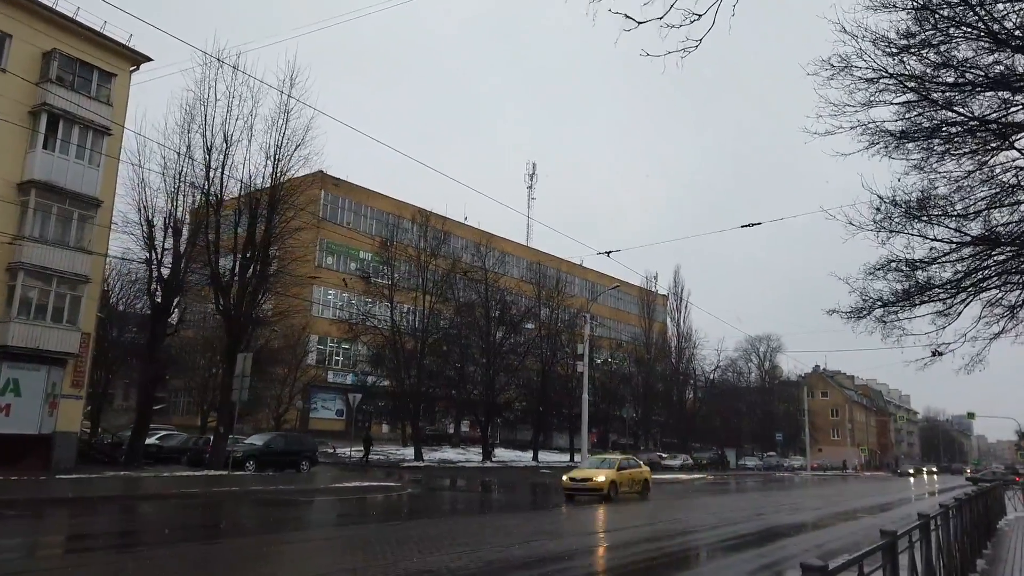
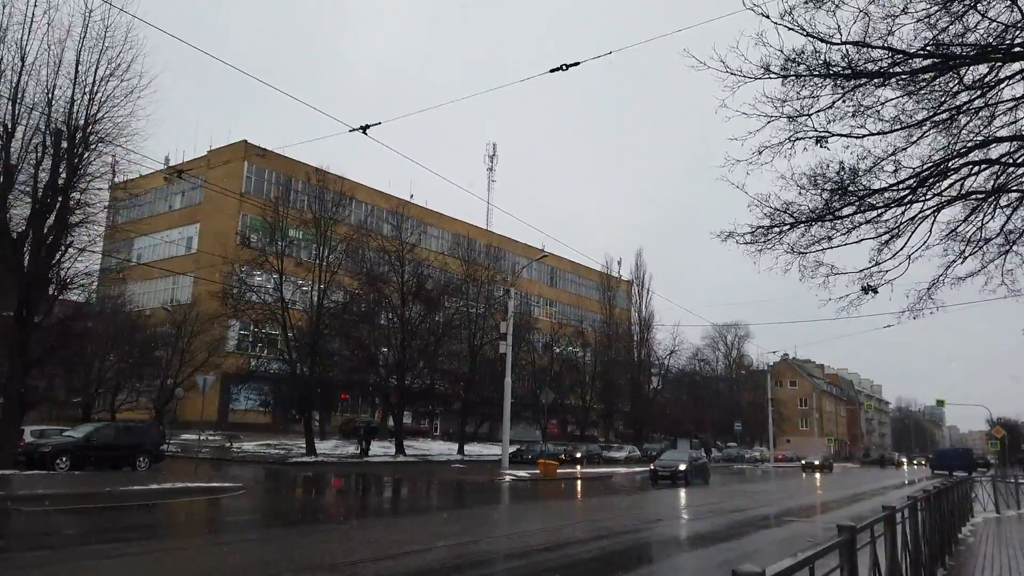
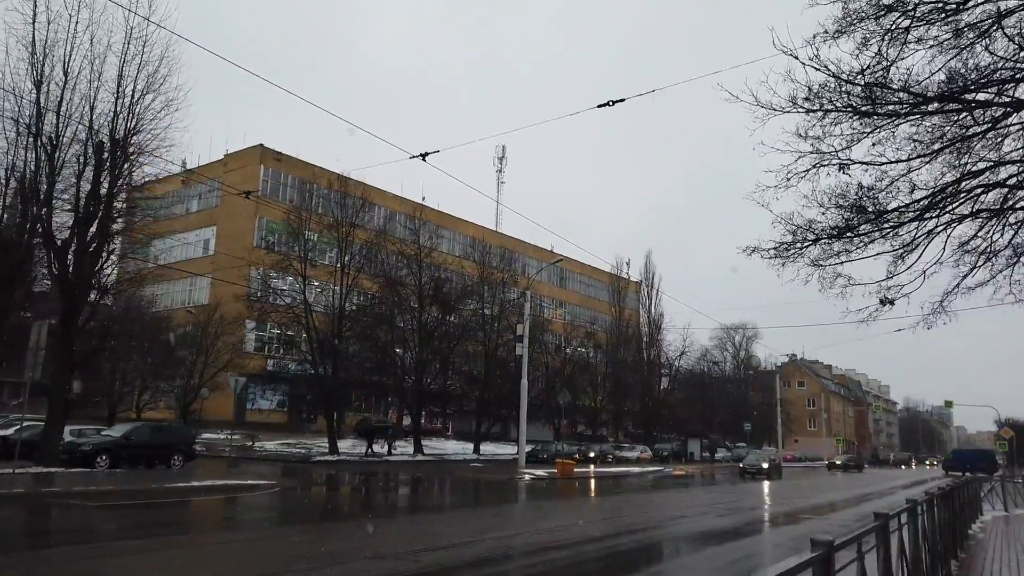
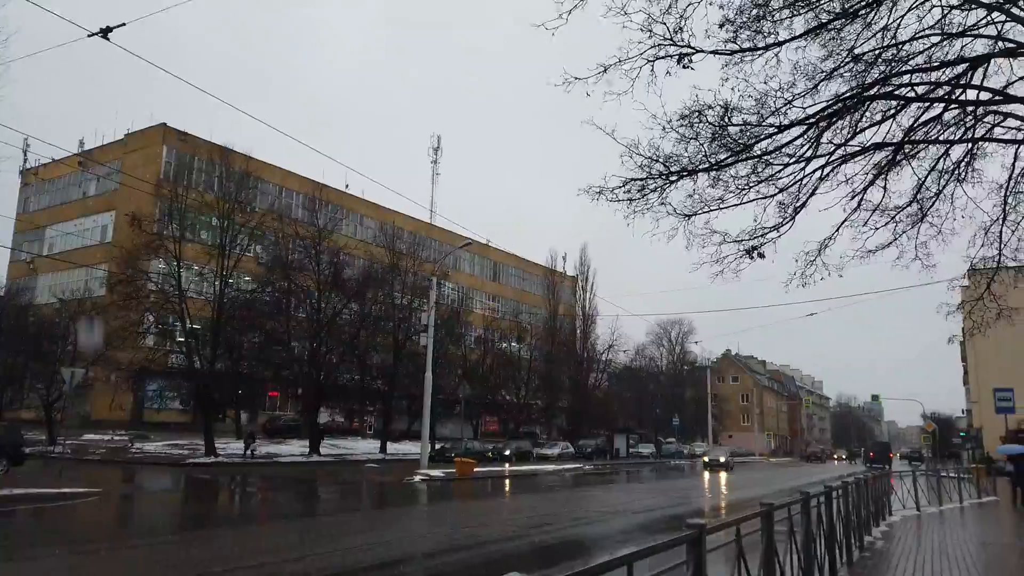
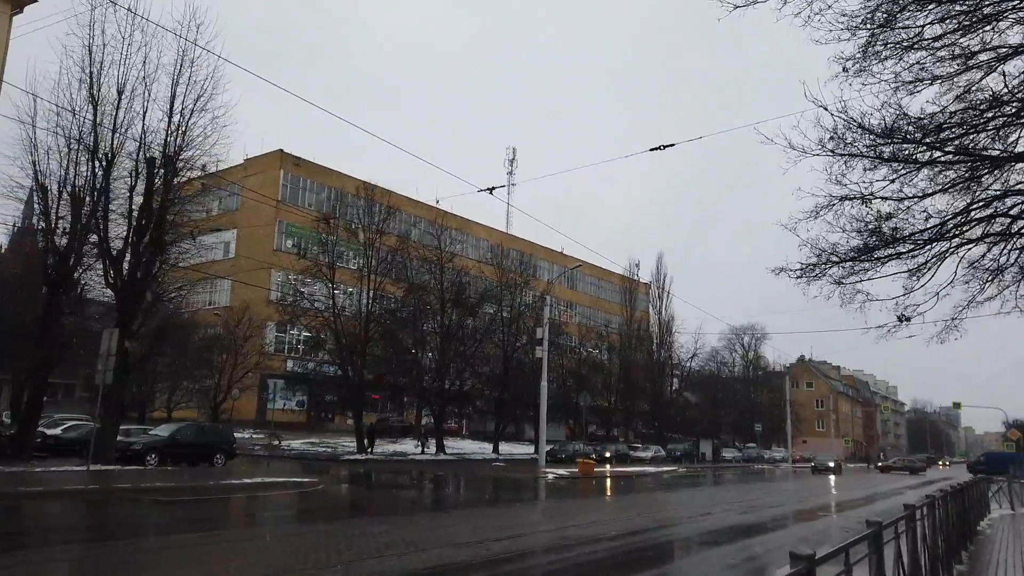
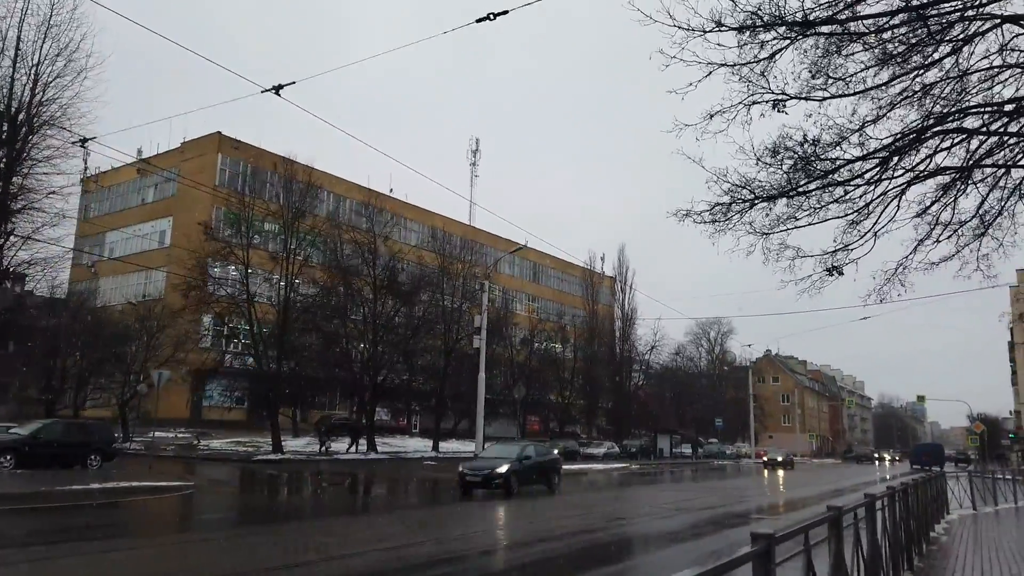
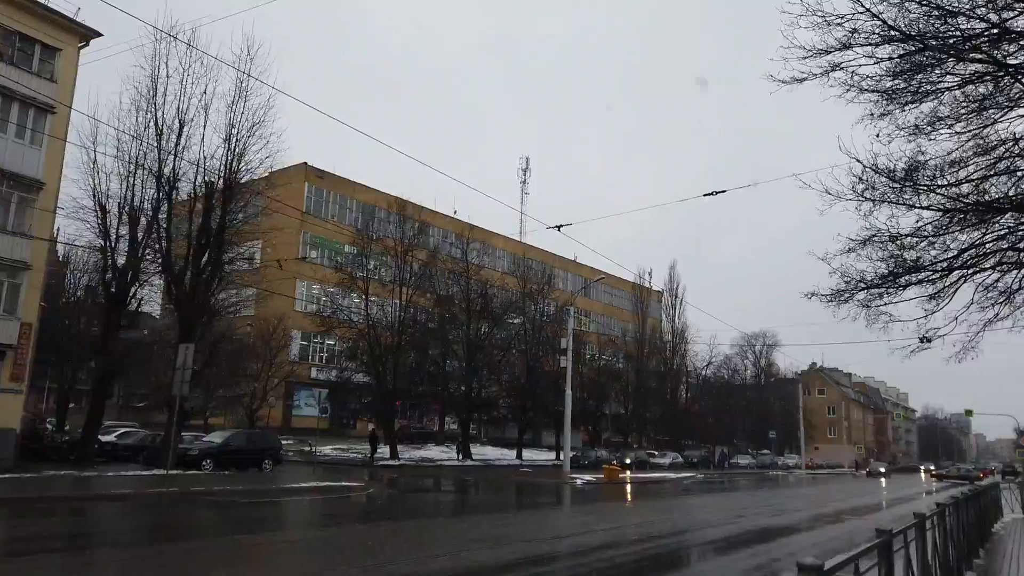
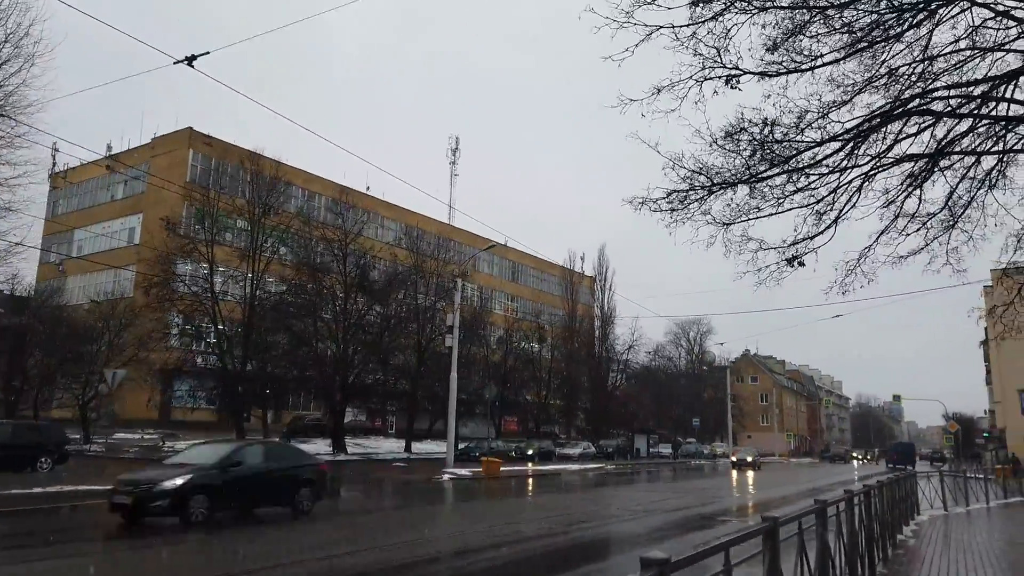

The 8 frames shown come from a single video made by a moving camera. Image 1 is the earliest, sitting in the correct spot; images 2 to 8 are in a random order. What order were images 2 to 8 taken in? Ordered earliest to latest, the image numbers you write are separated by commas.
7, 5, 3, 2, 6, 8, 4
